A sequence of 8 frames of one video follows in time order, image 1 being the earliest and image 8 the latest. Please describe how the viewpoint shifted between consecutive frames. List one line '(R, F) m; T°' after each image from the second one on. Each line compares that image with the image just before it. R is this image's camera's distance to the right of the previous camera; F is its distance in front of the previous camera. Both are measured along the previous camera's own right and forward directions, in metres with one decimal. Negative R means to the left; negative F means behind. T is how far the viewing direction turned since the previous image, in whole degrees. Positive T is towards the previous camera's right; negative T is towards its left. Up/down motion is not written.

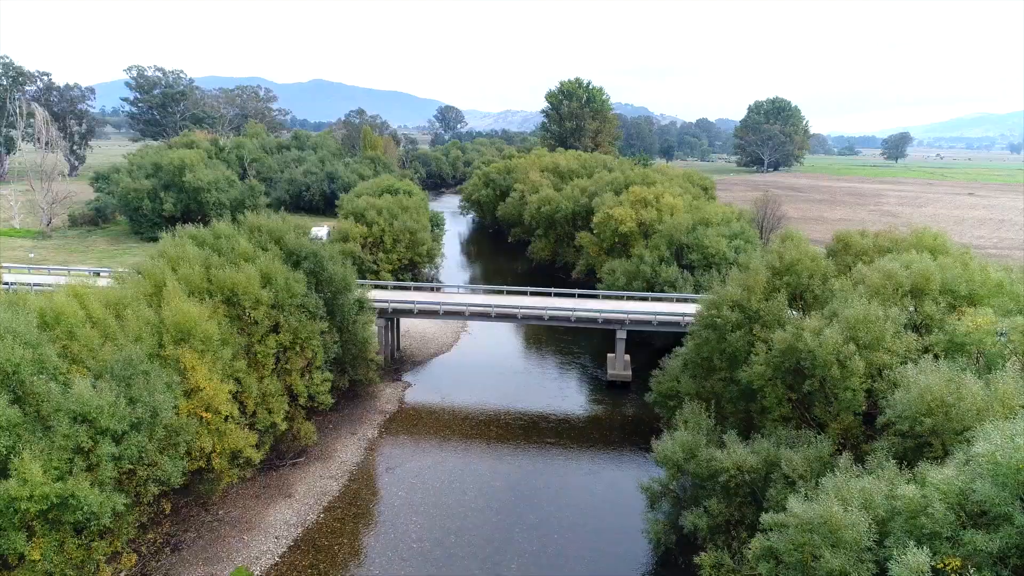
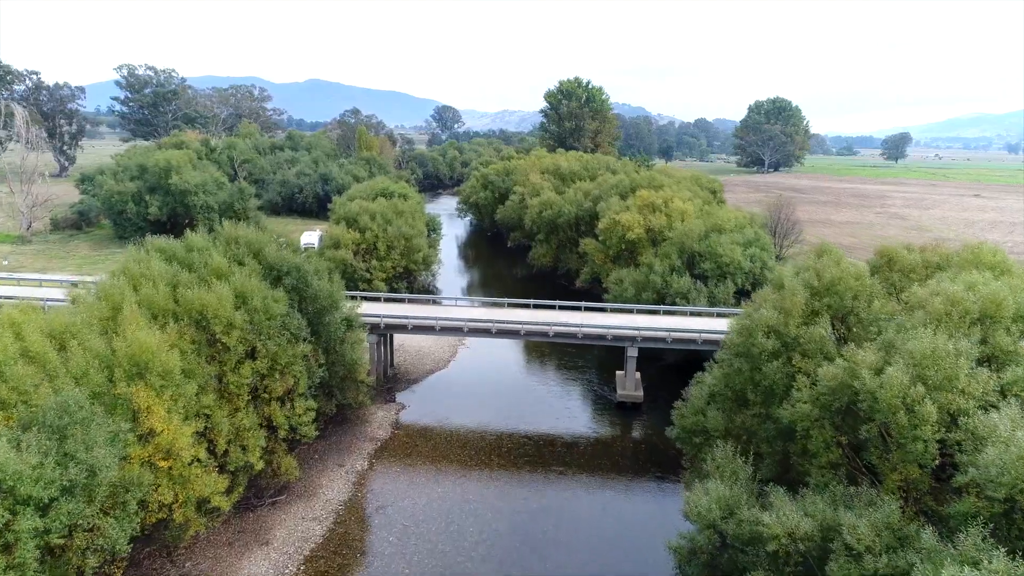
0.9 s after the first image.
(-0.2, +2.7) m; 0°
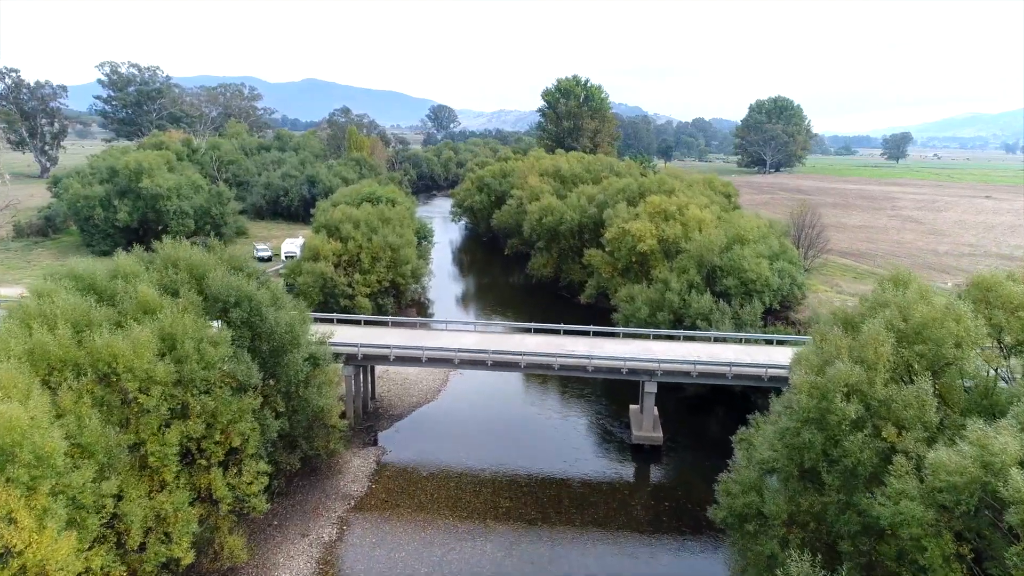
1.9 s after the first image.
(-0.1, +4.8) m; 0°
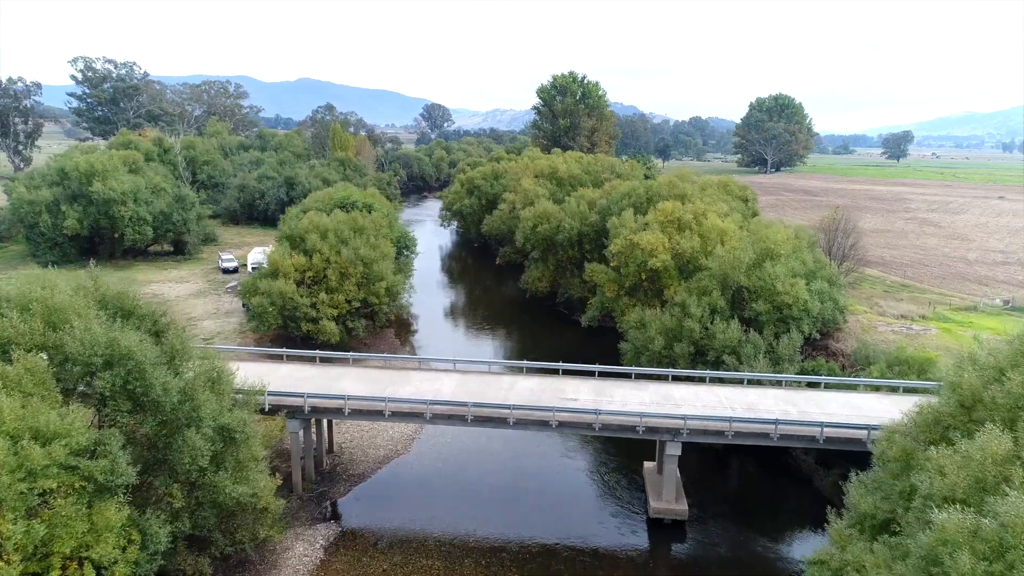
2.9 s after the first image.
(+0.3, +6.1) m; 0°
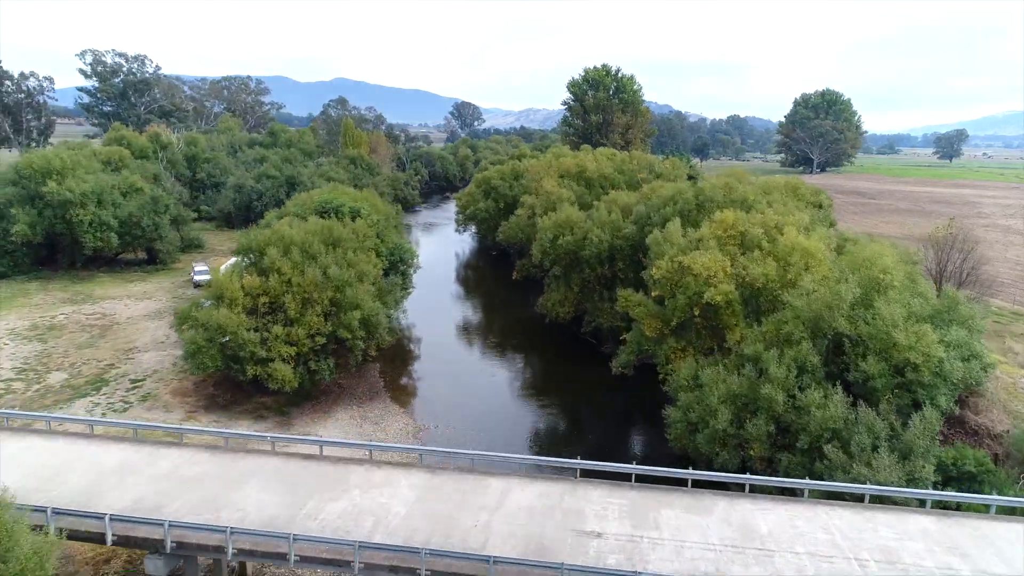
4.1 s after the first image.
(+0.9, +9.1) m; -3°
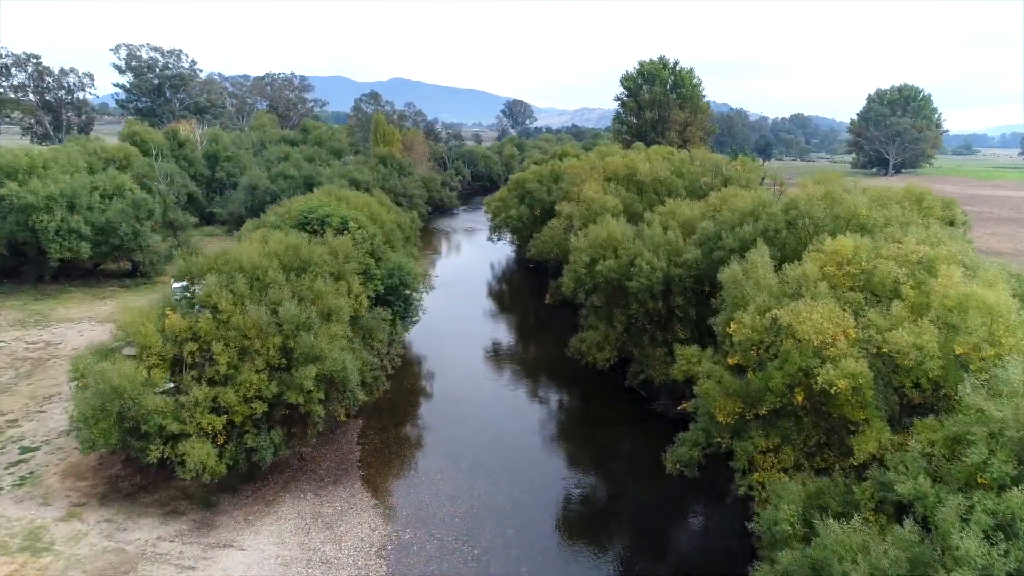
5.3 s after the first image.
(+1.2, +9.0) m; -4°
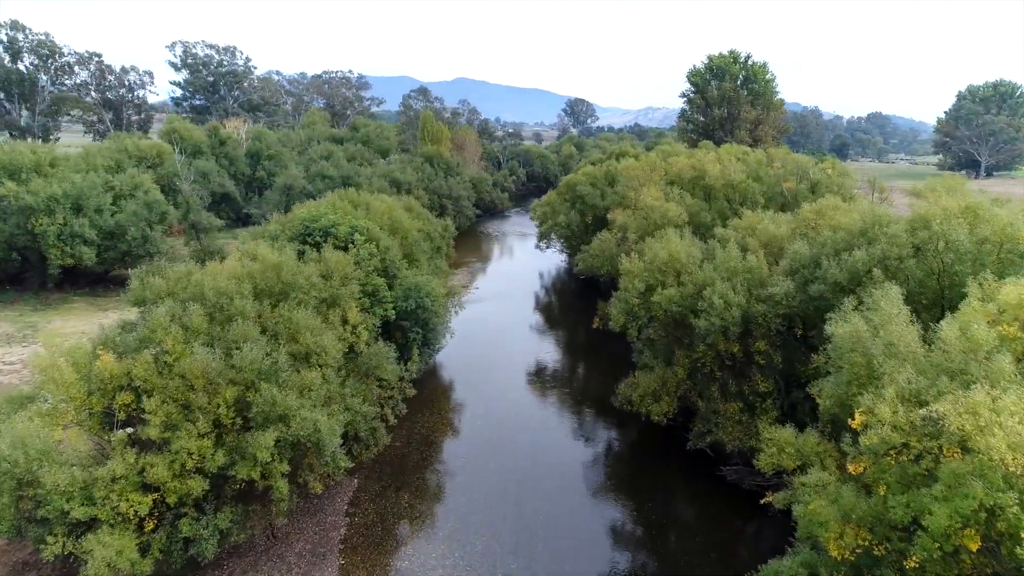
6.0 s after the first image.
(+0.8, +6.0) m; -5°
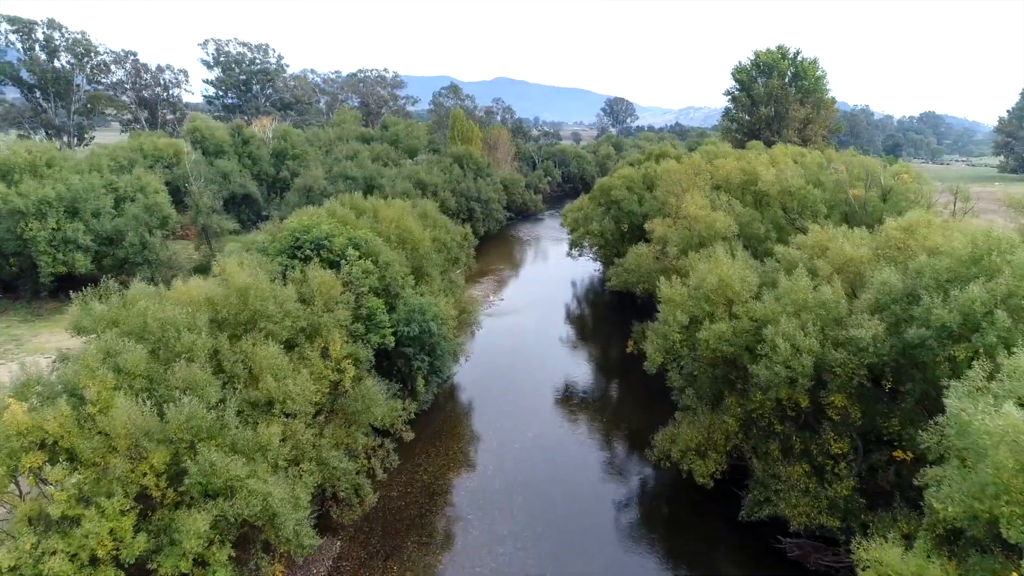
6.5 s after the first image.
(+0.6, +4.1) m; -3°
